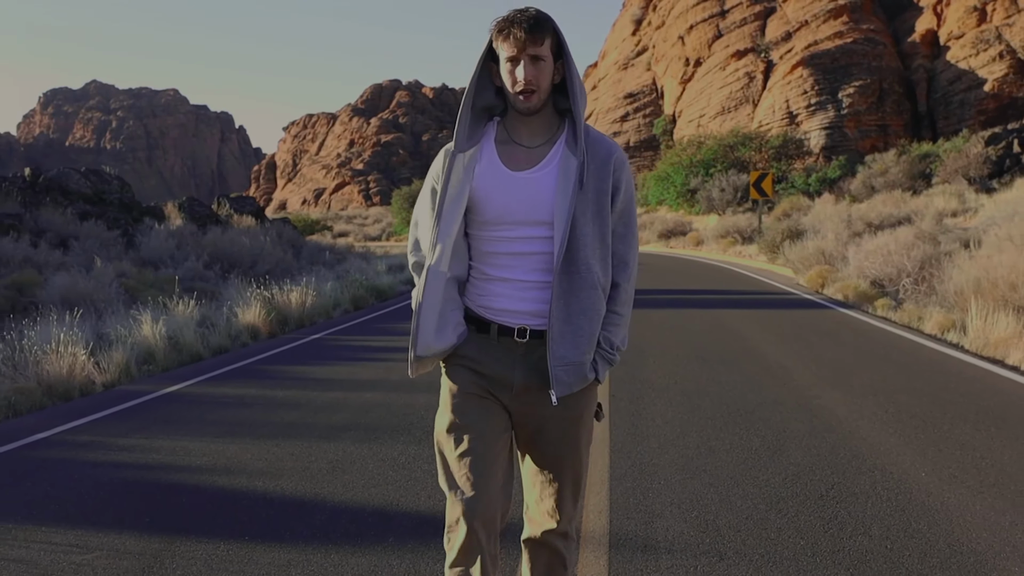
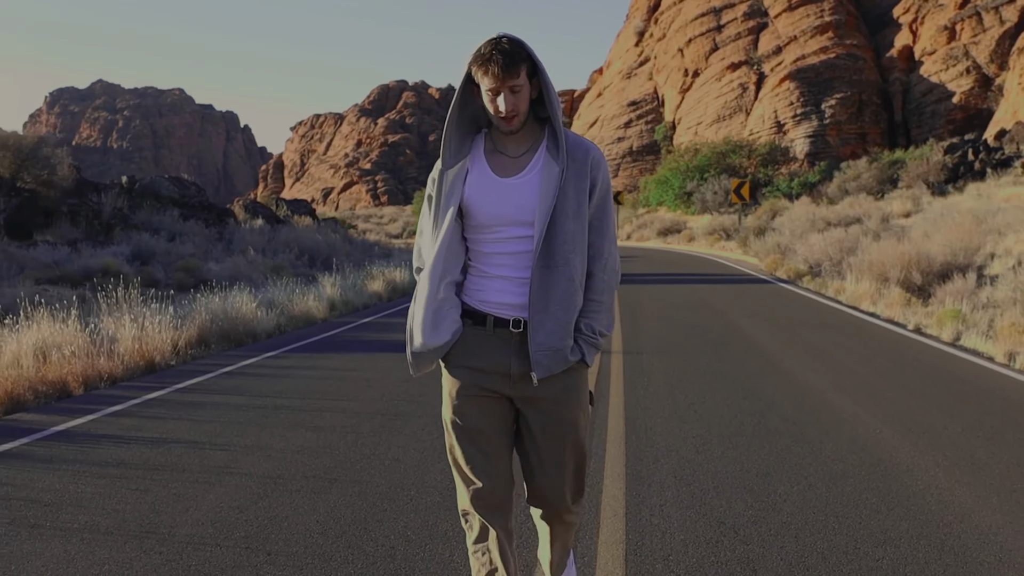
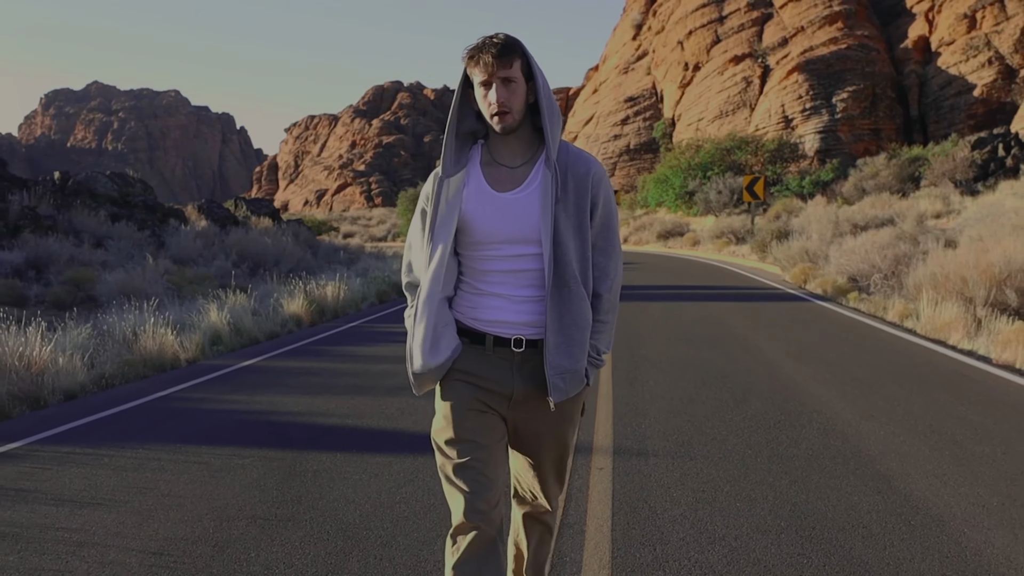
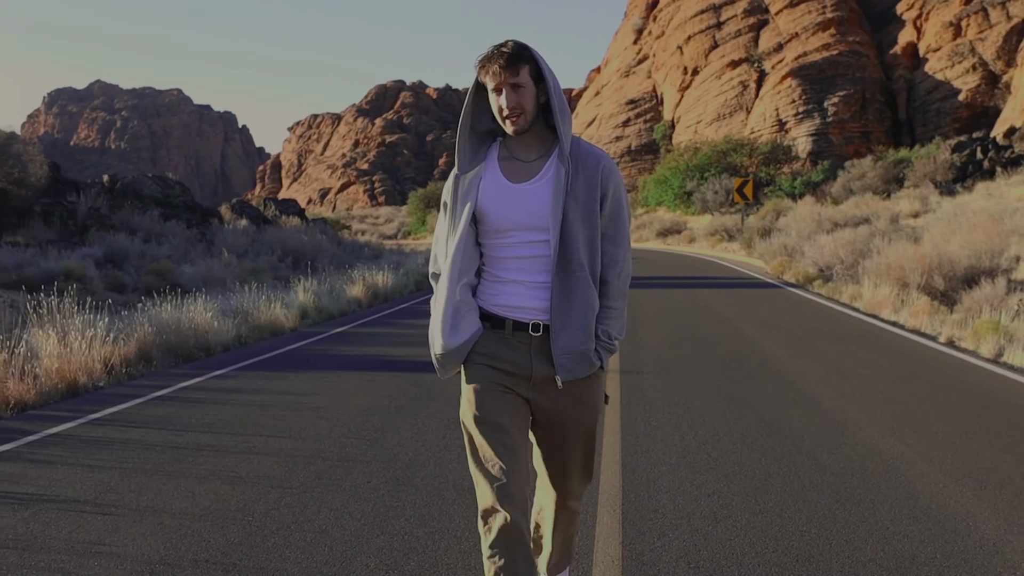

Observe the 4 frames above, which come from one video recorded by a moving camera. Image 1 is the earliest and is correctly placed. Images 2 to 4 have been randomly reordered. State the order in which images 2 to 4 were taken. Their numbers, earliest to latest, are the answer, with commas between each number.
3, 4, 2
